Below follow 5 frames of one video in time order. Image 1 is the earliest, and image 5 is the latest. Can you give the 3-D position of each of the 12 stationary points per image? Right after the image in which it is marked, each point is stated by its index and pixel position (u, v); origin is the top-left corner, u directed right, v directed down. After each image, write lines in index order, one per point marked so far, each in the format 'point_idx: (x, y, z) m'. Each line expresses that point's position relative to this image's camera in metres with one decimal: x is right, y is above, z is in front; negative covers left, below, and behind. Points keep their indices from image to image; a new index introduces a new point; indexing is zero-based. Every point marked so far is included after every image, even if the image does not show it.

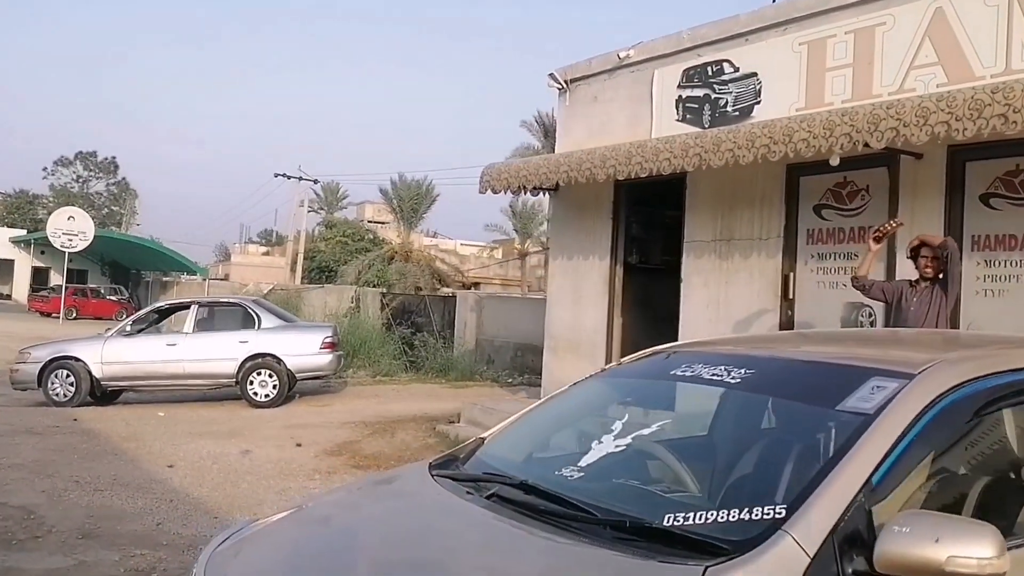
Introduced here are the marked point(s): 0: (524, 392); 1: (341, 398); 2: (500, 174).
0: (+0.2, -1.5, +12.9) m
1: (-2.7, -1.7, +14.2) m
2: (-0.1, +1.4, +10.9) m
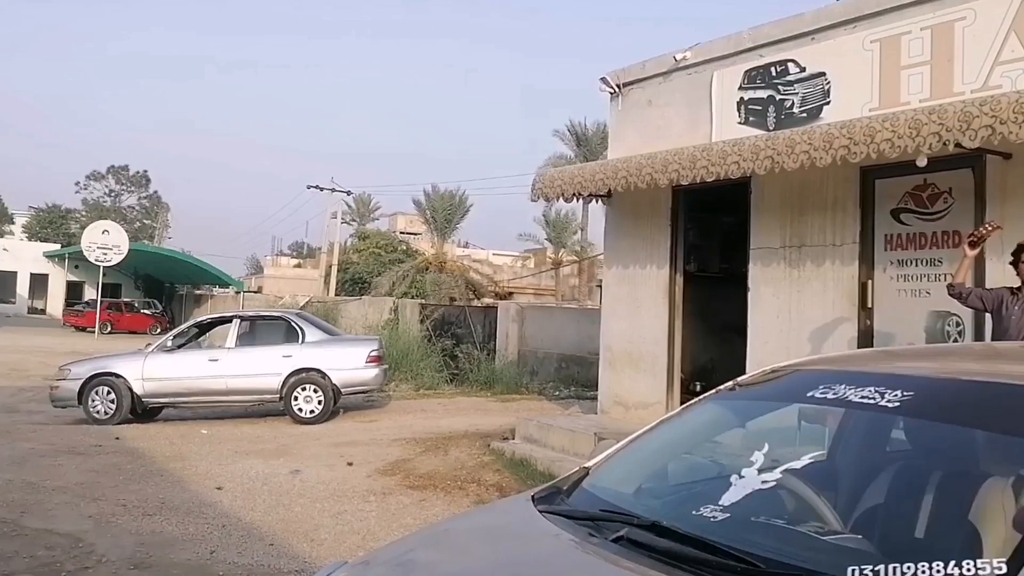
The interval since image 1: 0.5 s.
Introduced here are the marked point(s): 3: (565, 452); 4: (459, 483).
0: (+0.9, -1.7, +12.4) m
1: (-2.0, -1.9, +13.9) m
2: (+0.5, +1.3, +10.6) m
3: (+0.6, -1.8, +9.6) m
4: (-0.5, -2.0, +9.0) m
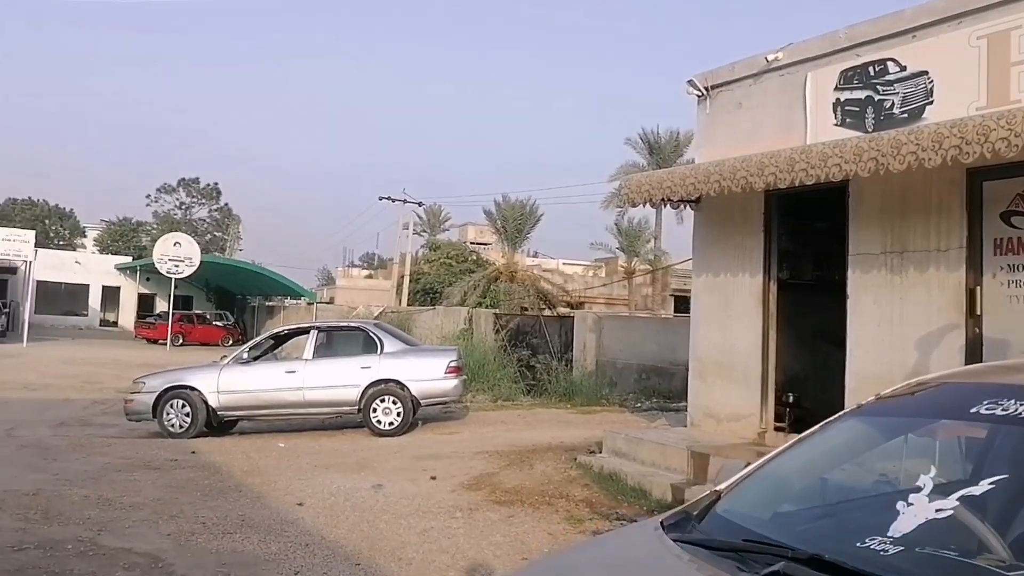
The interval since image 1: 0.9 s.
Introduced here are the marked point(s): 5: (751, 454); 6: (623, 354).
0: (+2.0, -1.8, +12.1) m
1: (-0.7, -2.1, +13.7) m
2: (+1.5, +1.2, +10.2) m
3: (+1.5, -1.9, +9.2) m
4: (+0.3, -2.1, +8.7) m
5: (+2.5, -1.7, +9.2) m
6: (+2.2, -1.4, +18.9) m
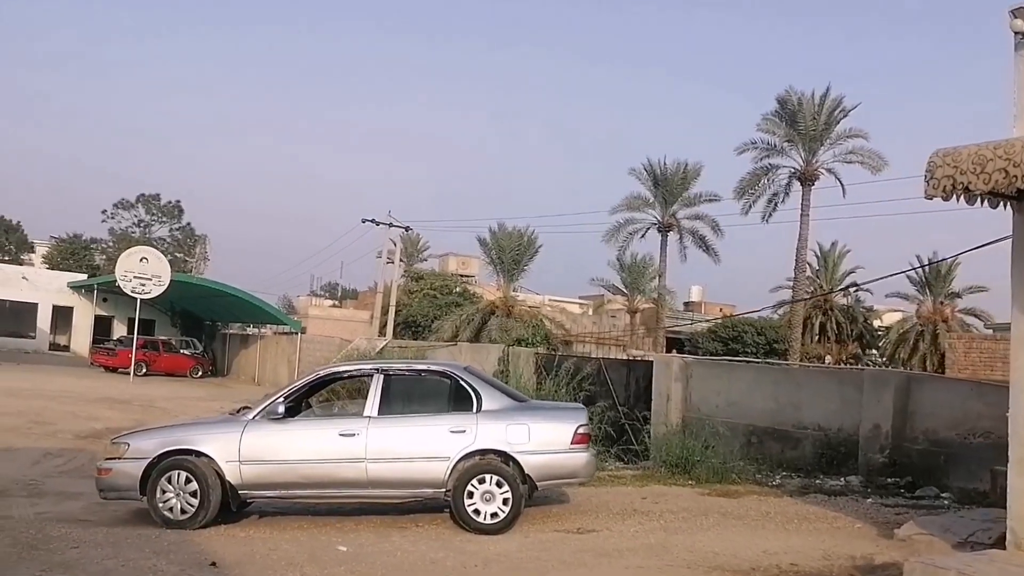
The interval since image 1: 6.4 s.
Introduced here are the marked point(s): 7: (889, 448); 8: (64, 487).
0: (+3.6, -2.2, +8.0) m
1: (+0.8, -2.4, +9.6) m
2: (+3.2, +0.9, +6.3) m
3: (+3.2, -2.1, +5.2) m
4: (+2.1, -2.2, +4.6) m
5: (+4.2, -2.0, +5.2) m
6: (+3.5, -2.0, +14.9) m
7: (+5.0, -2.1, +11.9) m
8: (-5.0, -2.2, +9.8) m
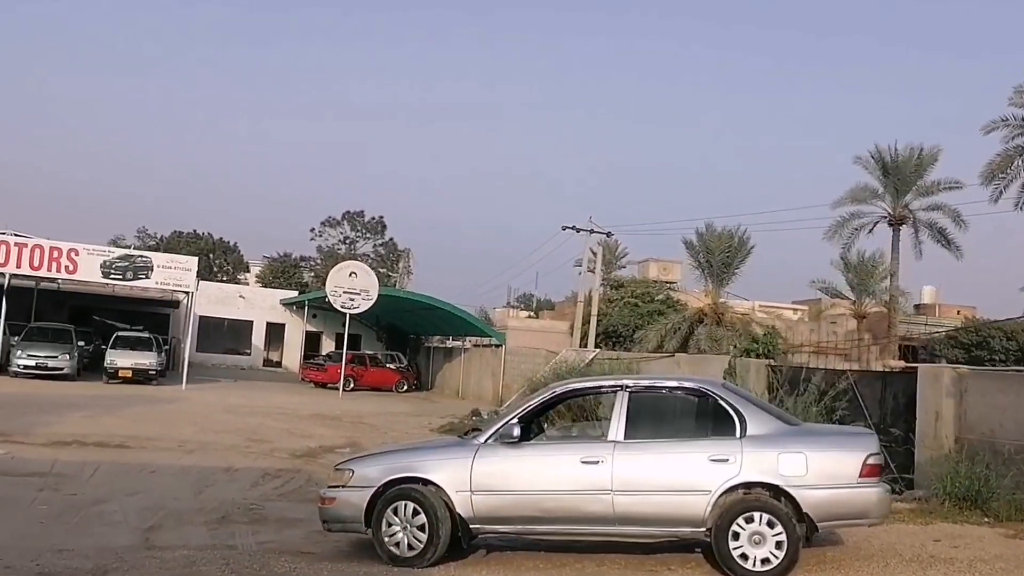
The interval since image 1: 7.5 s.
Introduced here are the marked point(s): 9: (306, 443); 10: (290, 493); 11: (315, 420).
0: (+5.6, -2.1, +5.8) m
1: (+3.2, -2.4, +7.9) m
2: (+4.8, +1.0, +4.3) m
3: (+4.6, -2.0, +3.1) m
4: (+3.4, -2.1, +2.8) m
5: (+5.6, -1.8, +2.9) m
6: (+6.9, -2.0, +12.5) m
7: (+7.8, -2.0, +9.3) m
8: (-2.4, -2.4, +9.4) m
9: (-3.3, -2.5, +14.7) m
10: (-2.6, -2.4, +10.4) m
11: (-4.0, -2.8, +18.6) m
